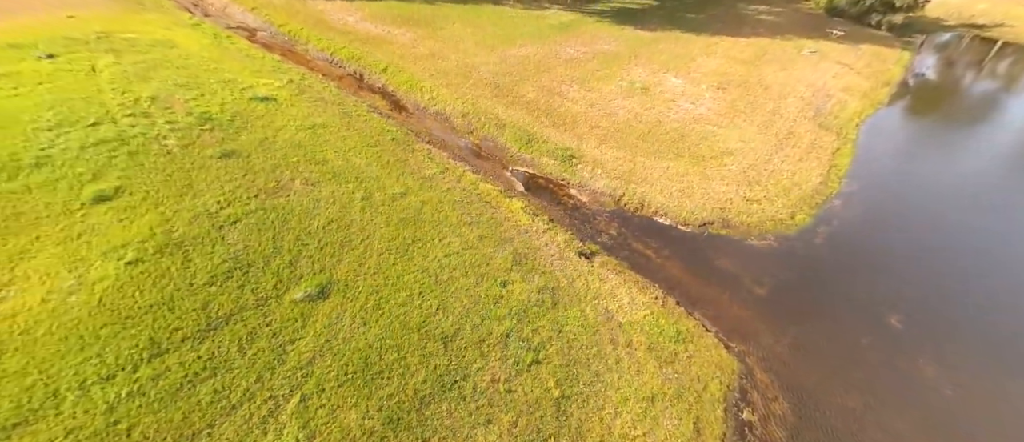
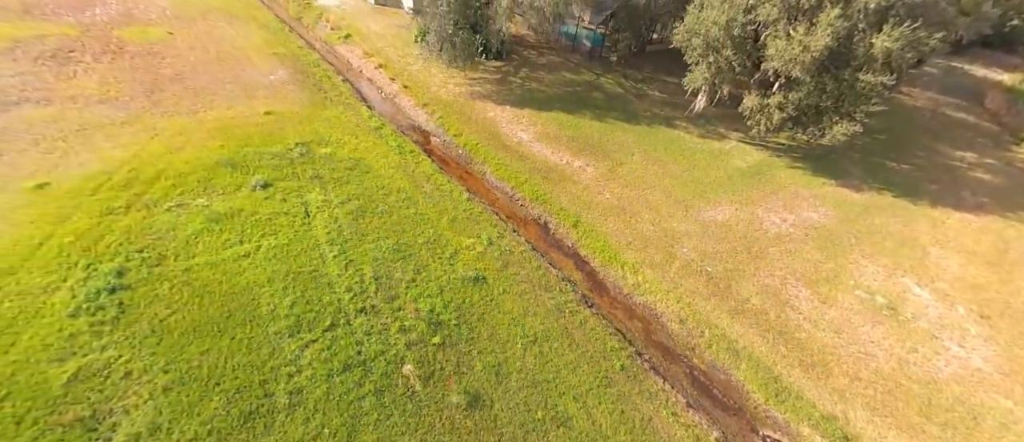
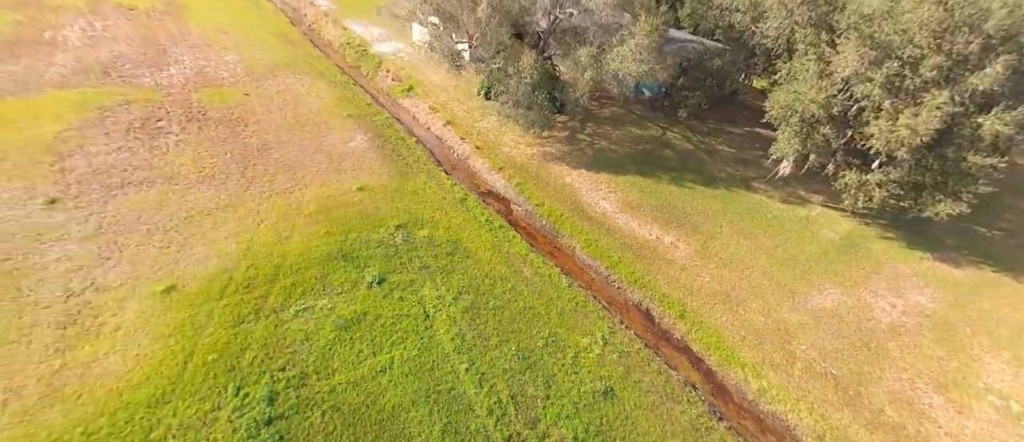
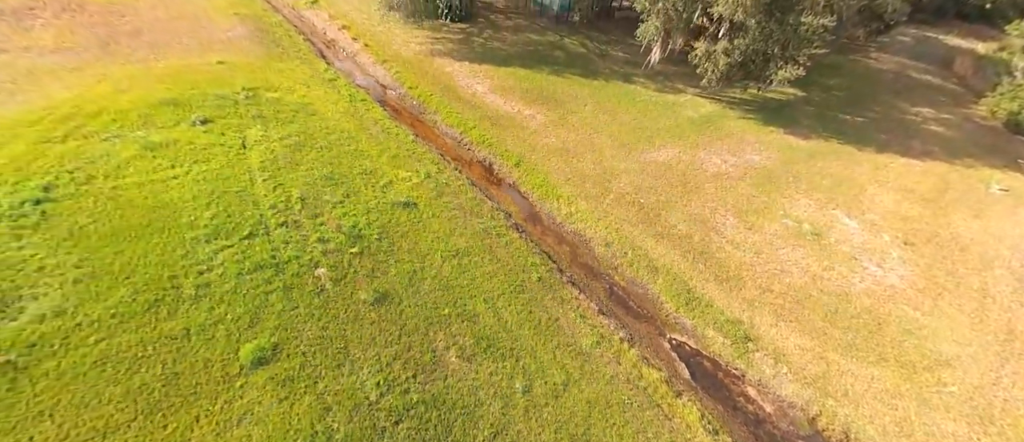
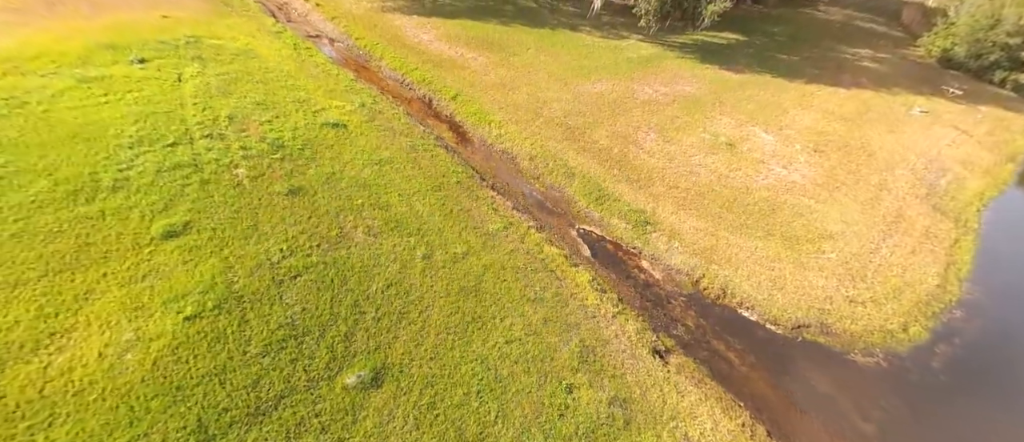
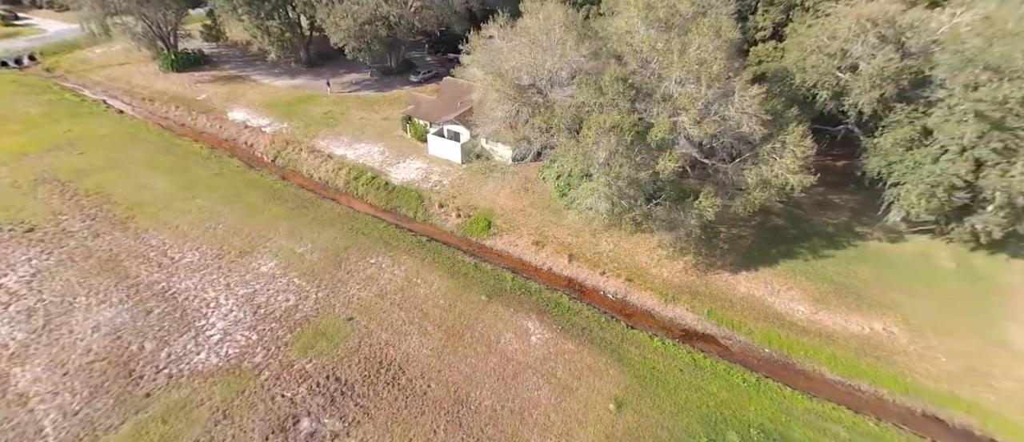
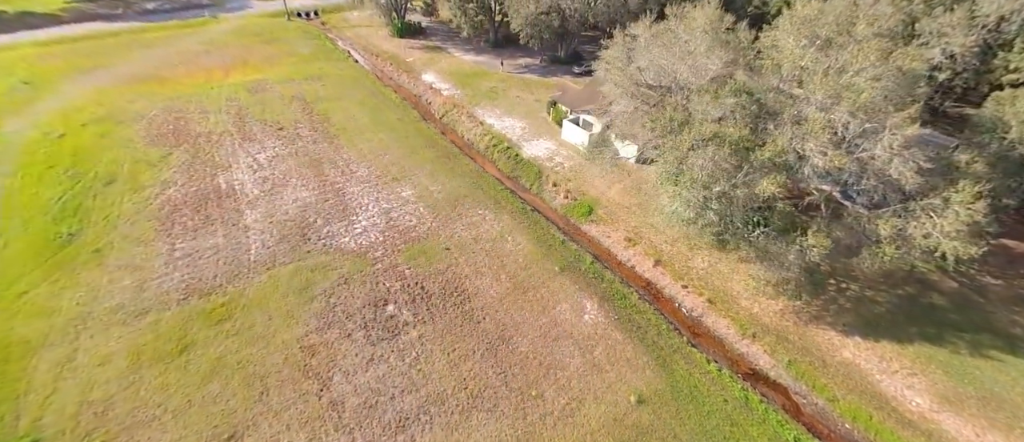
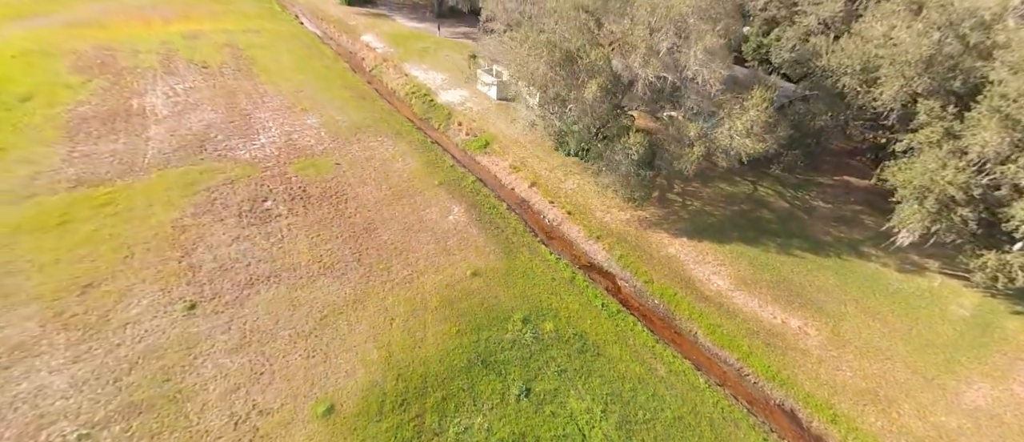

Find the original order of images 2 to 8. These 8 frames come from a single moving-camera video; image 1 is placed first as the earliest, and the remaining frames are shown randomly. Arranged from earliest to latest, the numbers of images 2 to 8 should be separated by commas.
5, 4, 2, 3, 8, 7, 6
